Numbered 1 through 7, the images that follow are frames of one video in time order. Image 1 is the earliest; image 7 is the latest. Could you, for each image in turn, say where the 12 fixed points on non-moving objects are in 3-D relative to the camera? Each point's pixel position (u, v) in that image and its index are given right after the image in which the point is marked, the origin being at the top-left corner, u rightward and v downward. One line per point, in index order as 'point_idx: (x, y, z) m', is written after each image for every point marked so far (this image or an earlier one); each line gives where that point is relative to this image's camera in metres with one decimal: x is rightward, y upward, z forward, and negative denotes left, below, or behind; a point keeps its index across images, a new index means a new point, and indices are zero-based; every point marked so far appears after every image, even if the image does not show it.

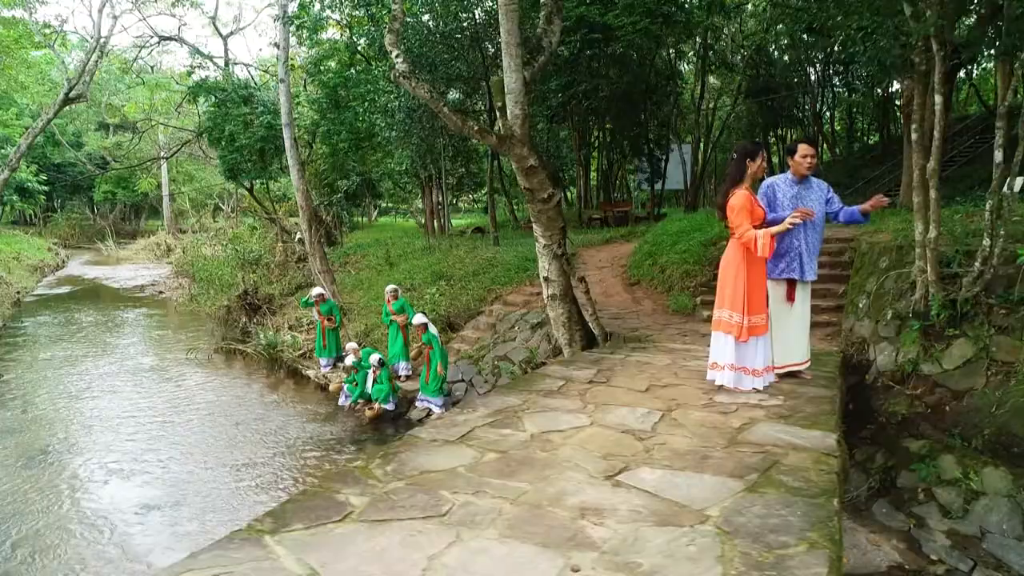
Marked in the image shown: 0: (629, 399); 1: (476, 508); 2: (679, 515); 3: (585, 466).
0: (+0.5, -0.5, +3.1) m
1: (-0.1, -0.6, +1.9) m
2: (+0.5, -0.6, +1.8) m
3: (+0.2, -0.6, +2.2) m
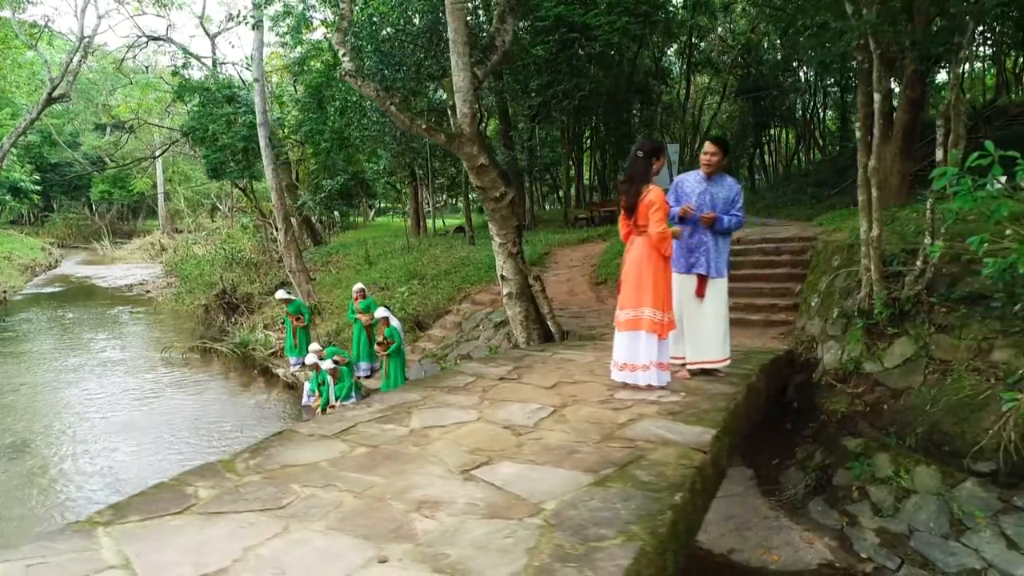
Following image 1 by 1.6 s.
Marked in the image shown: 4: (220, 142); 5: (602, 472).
0: (+0.1, -0.5, +3.1) m
1: (-0.6, -0.6, +1.9) m
2: (0.0, -0.6, +1.8) m
3: (-0.2, -0.6, +2.2) m
4: (-7.4, +3.7, +17.1) m
5: (+0.3, -0.6, +2.1) m
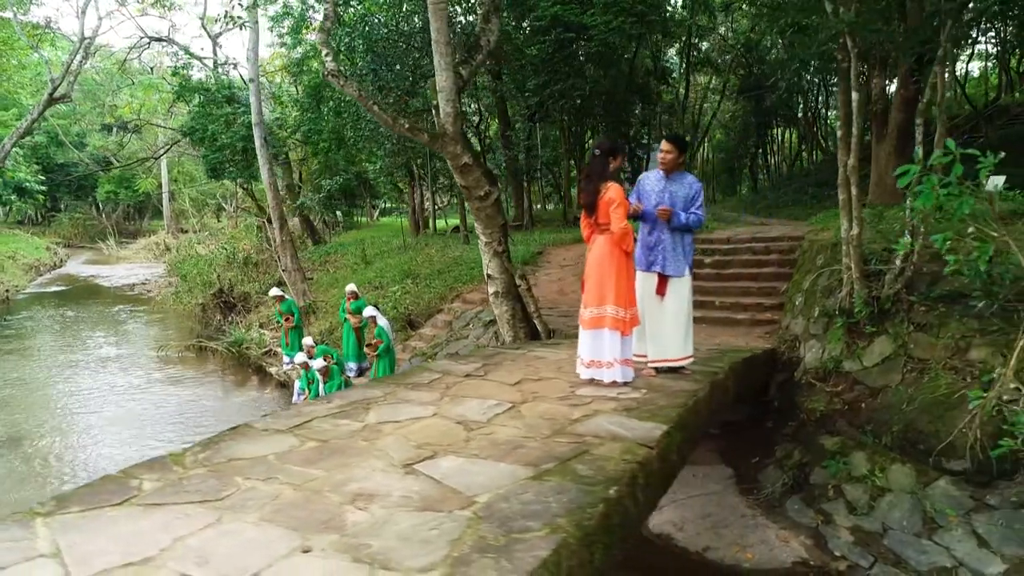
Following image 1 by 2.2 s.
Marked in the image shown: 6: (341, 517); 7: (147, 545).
0: (-0.1, -0.5, +3.1) m
1: (-0.7, -0.6, +1.9) m
2: (-0.2, -0.6, +1.9) m
3: (-0.4, -0.6, +2.2) m
4: (-7.5, +3.7, +17.2) m
5: (+0.1, -0.6, +2.1) m
6: (-0.4, -0.6, +1.8) m
7: (-0.9, -0.6, +1.7) m
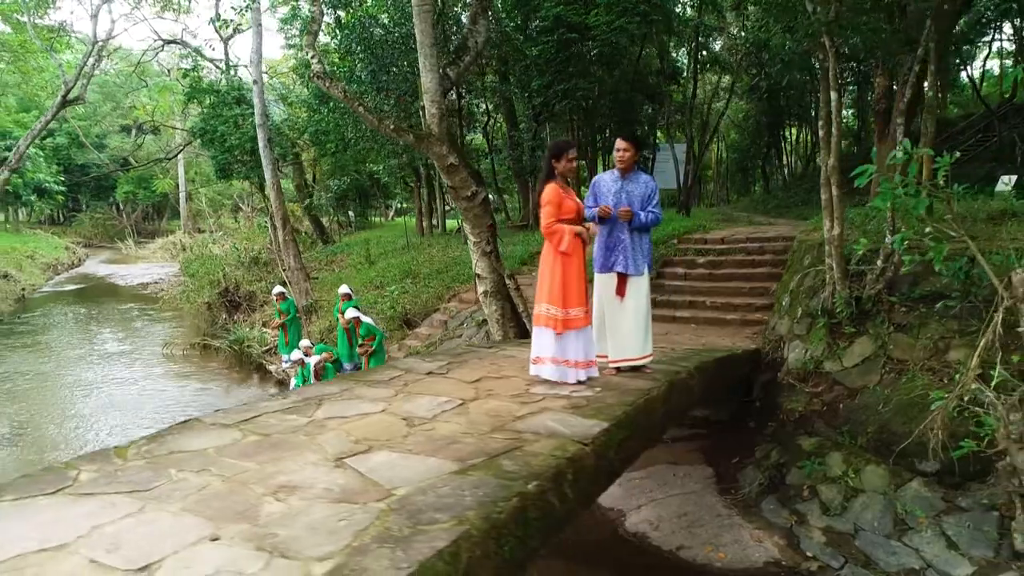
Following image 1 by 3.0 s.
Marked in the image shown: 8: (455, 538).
0: (-0.3, -0.5, +3.1) m
1: (-1.0, -0.6, +2.0) m
2: (-0.4, -0.6, +1.9) m
3: (-0.6, -0.5, +2.3) m
4: (-7.3, +3.8, +17.4) m
5: (-0.1, -0.6, +2.2) m
6: (-0.7, -0.6, +1.8) m
7: (-1.1, -0.6, +1.7) m
8: (-0.1, -0.6, +1.7) m
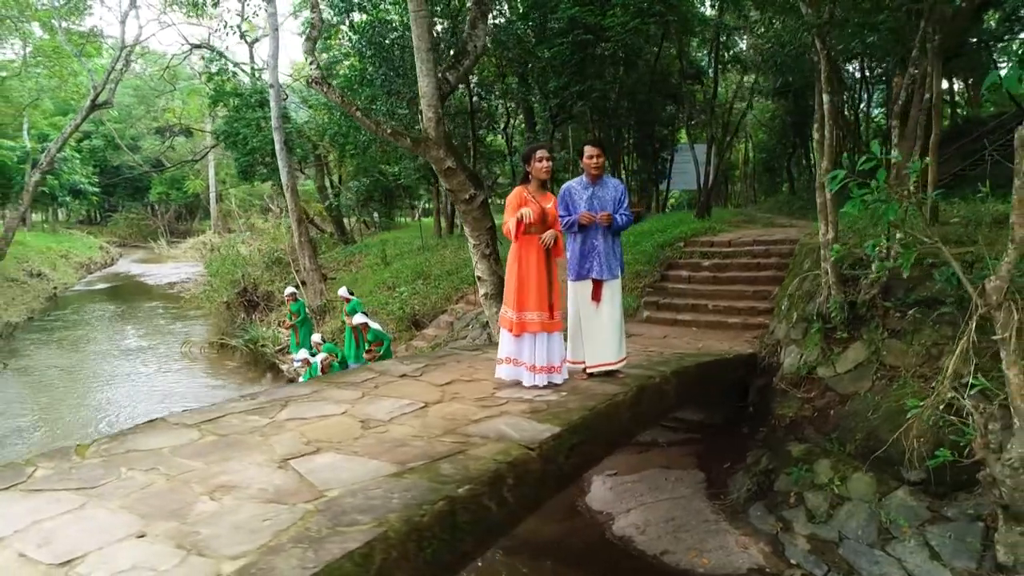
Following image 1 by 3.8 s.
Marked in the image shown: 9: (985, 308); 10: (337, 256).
0: (-0.5, -0.5, +3.2) m
1: (-1.2, -0.6, +2.1) m
2: (-0.6, -0.6, +2.0) m
3: (-0.8, -0.6, +2.4) m
4: (-6.9, +3.8, +17.7) m
5: (-0.3, -0.6, +2.2) m
6: (-0.9, -0.6, +1.9) m
7: (-1.4, -0.6, +1.8) m
8: (-0.4, -0.6, +1.7) m
9: (+2.2, -0.1, +3.1) m
10: (-4.6, +0.8, +17.9) m
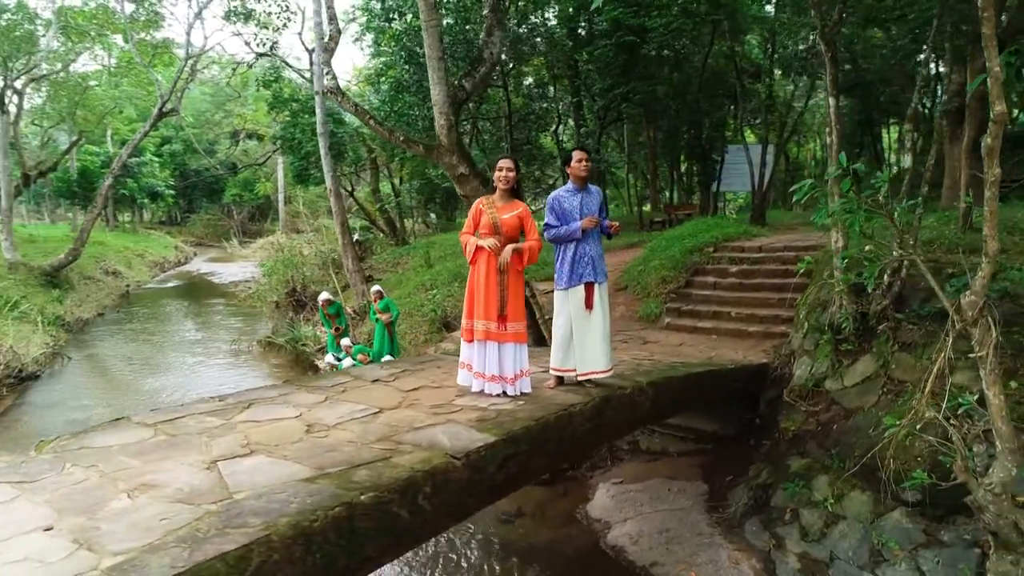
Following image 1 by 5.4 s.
0: (-0.7, -0.5, +3.3) m
1: (-1.5, -0.6, +2.2) m
2: (-0.9, -0.6, +2.1) m
3: (-1.1, -0.6, +2.5) m
4: (-5.7, +3.8, +18.4) m
5: (-0.6, -0.6, +2.3) m
6: (-1.2, -0.6, +2.0) m
7: (-1.7, -0.7, +2.0) m
8: (-0.7, -0.7, +1.8) m
9: (+2.0, -0.2, +3.0) m
10: (-3.4, +0.8, +18.4) m
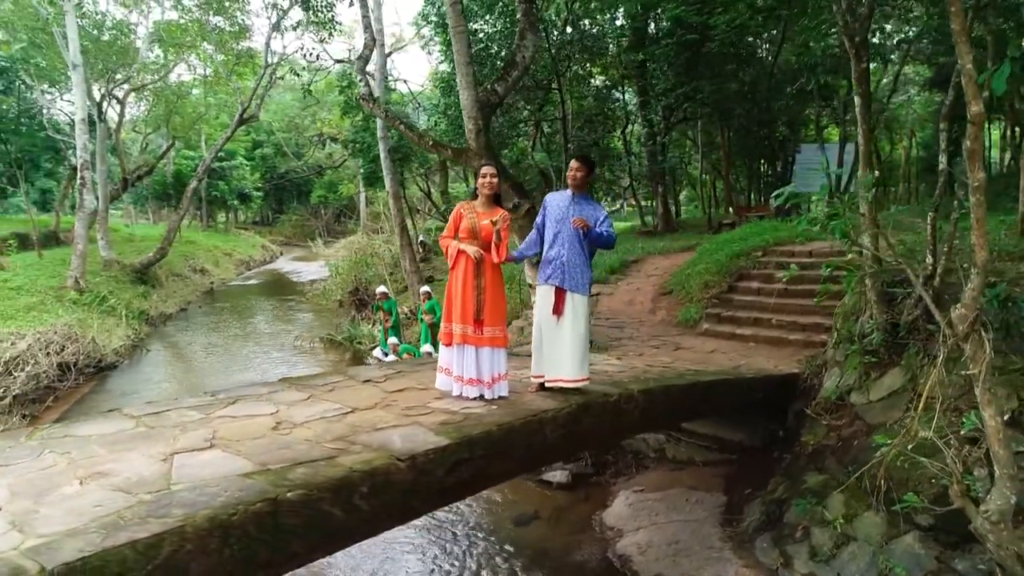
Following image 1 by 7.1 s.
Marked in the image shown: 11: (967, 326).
0: (-0.8, -0.5, +3.4) m
1: (-1.7, -0.6, +2.4) m
2: (-1.2, -0.7, +2.2) m
3: (-1.3, -0.6, +2.6) m
4: (-4.0, +3.8, +18.9) m
5: (-0.9, -0.6, +2.4) m
6: (-1.5, -0.7, +2.2) m
7: (-1.9, -0.7, +2.2) m
8: (-1.0, -0.7, +1.9) m
9: (+1.8, -0.2, +2.8) m
10: (-1.8, +0.8, +18.7) m
11: (+1.8, -0.2, +2.7) m
